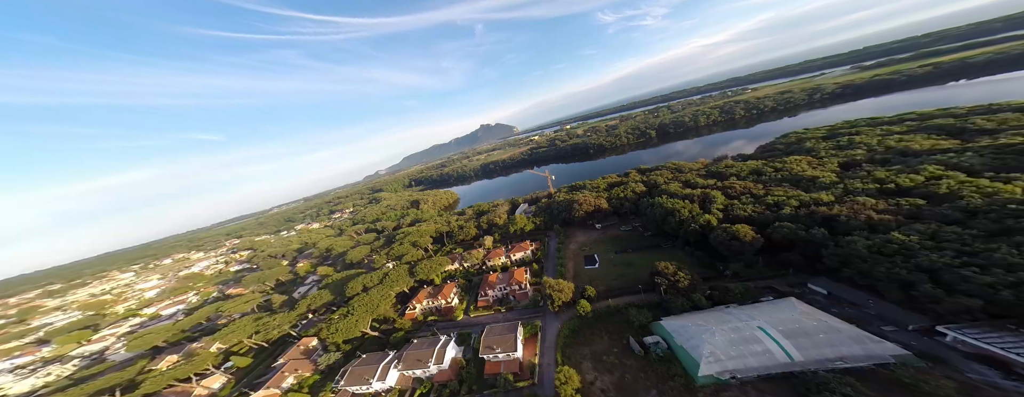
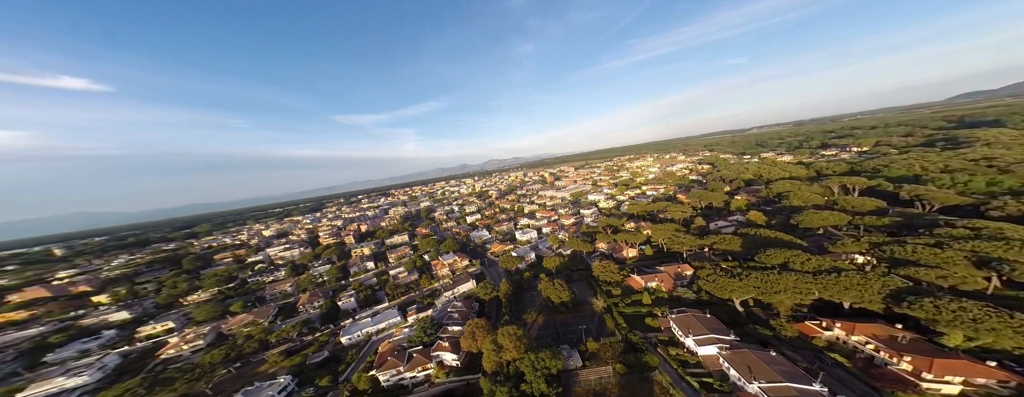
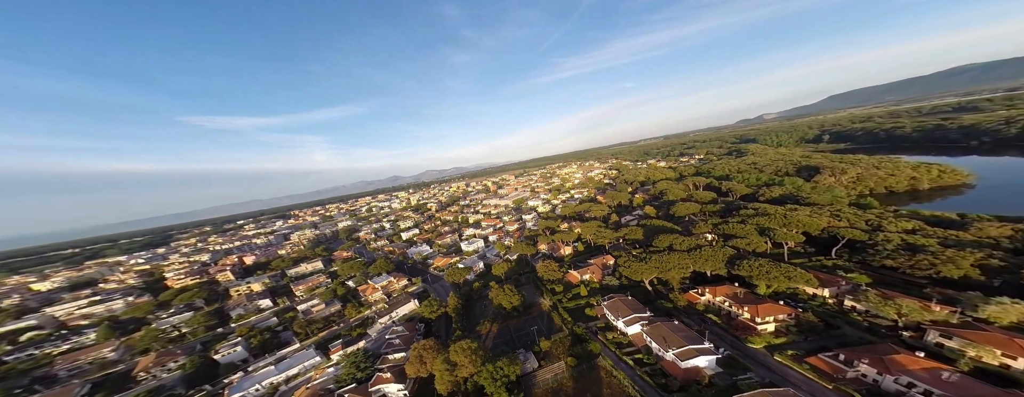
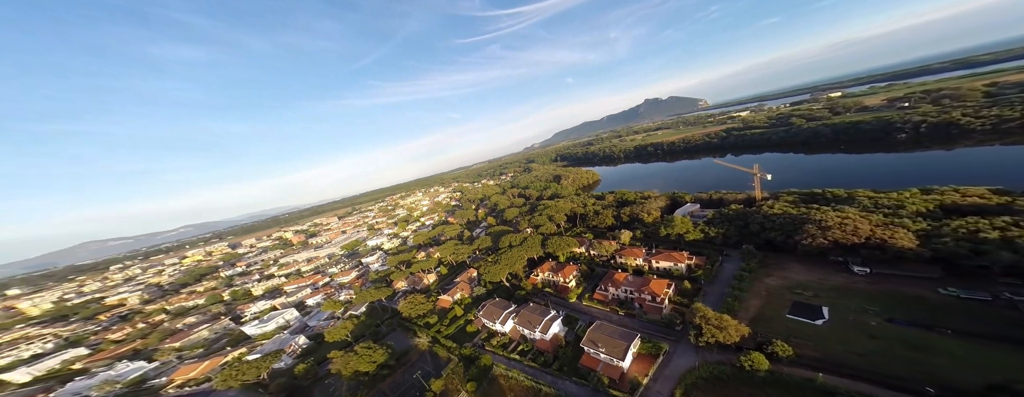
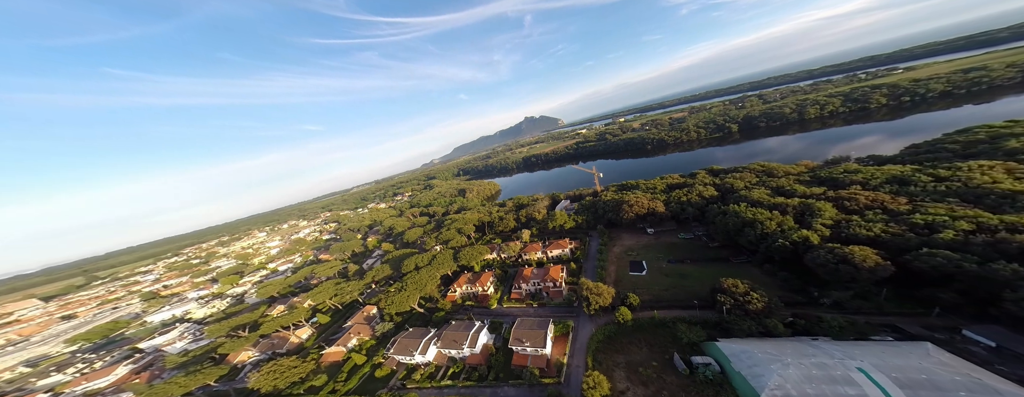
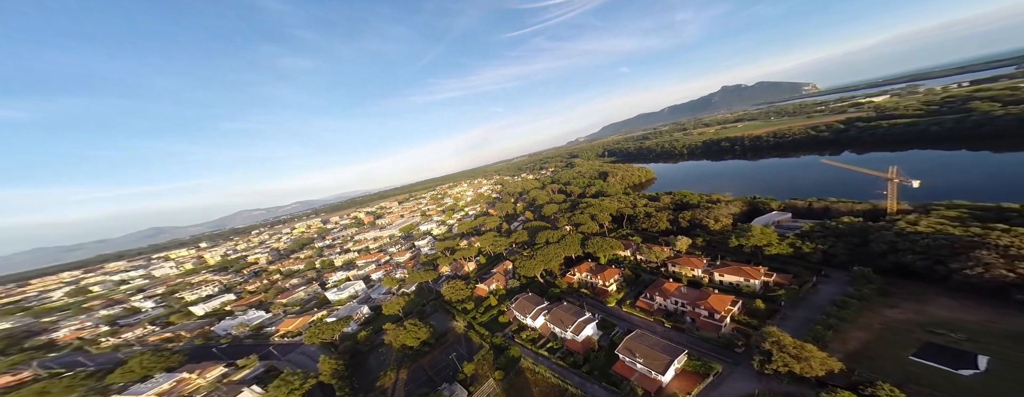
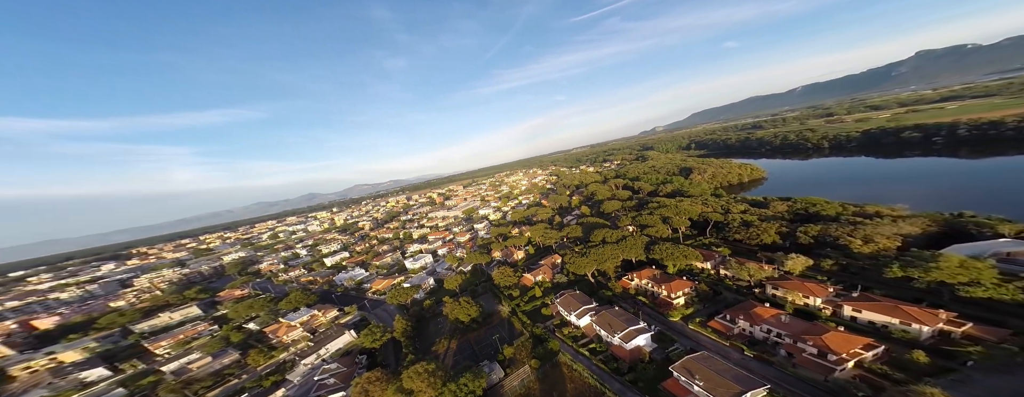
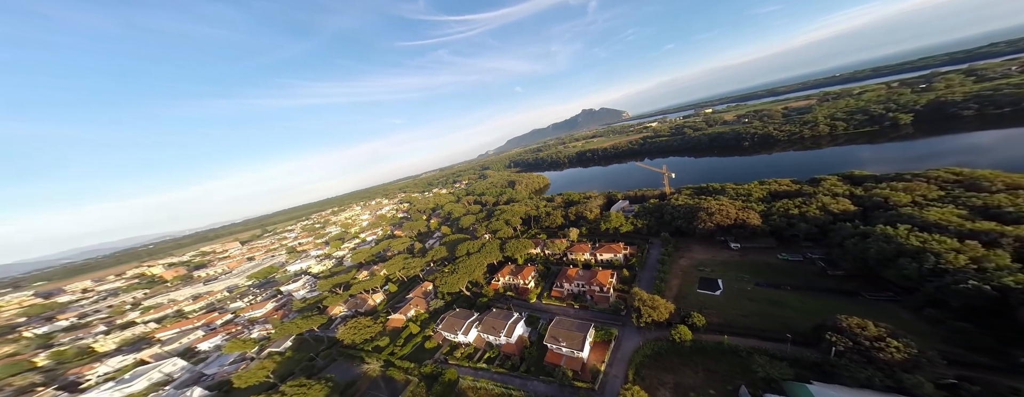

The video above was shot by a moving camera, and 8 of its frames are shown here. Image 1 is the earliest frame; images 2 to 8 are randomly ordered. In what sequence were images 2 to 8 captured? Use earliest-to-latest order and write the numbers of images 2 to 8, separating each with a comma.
5, 8, 4, 6, 7, 3, 2
